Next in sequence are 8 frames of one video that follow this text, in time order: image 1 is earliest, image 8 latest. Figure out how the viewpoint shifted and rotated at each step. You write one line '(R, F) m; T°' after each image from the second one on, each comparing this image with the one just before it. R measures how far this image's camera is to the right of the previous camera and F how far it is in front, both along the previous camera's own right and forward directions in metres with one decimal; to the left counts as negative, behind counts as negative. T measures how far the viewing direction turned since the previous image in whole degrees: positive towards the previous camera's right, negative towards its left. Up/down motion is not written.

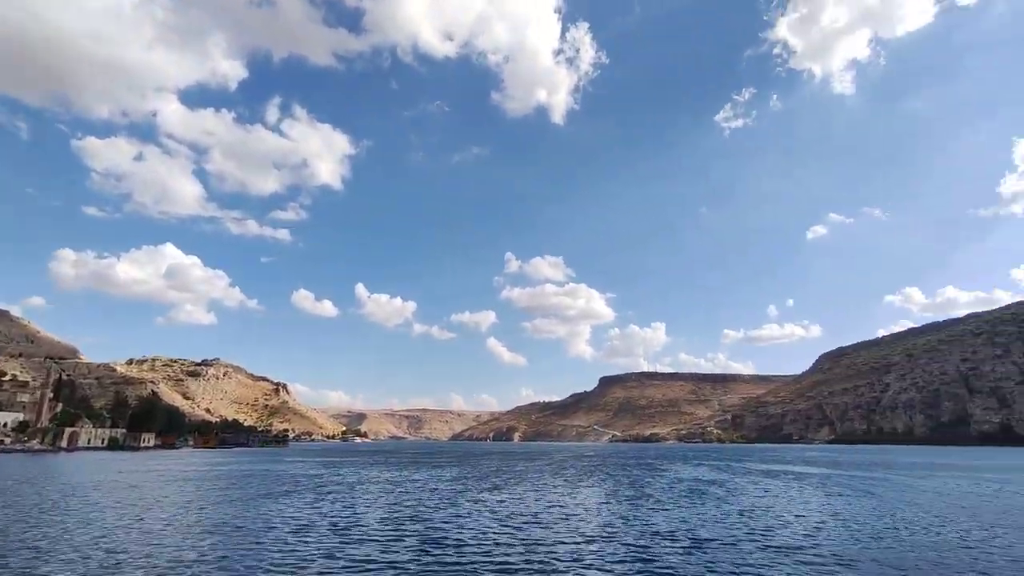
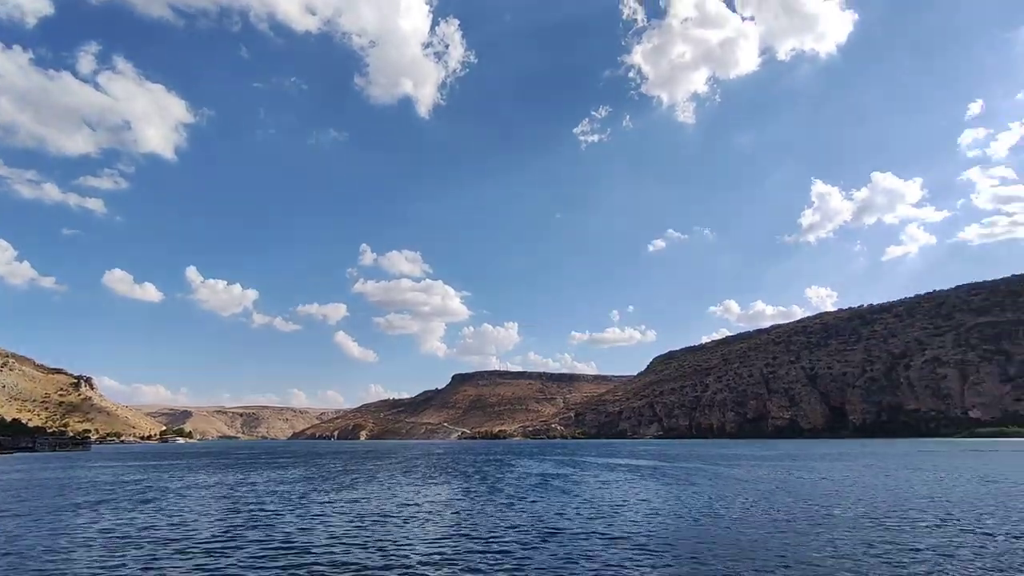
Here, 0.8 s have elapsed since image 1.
(-0.4, +0.5) m; +14°
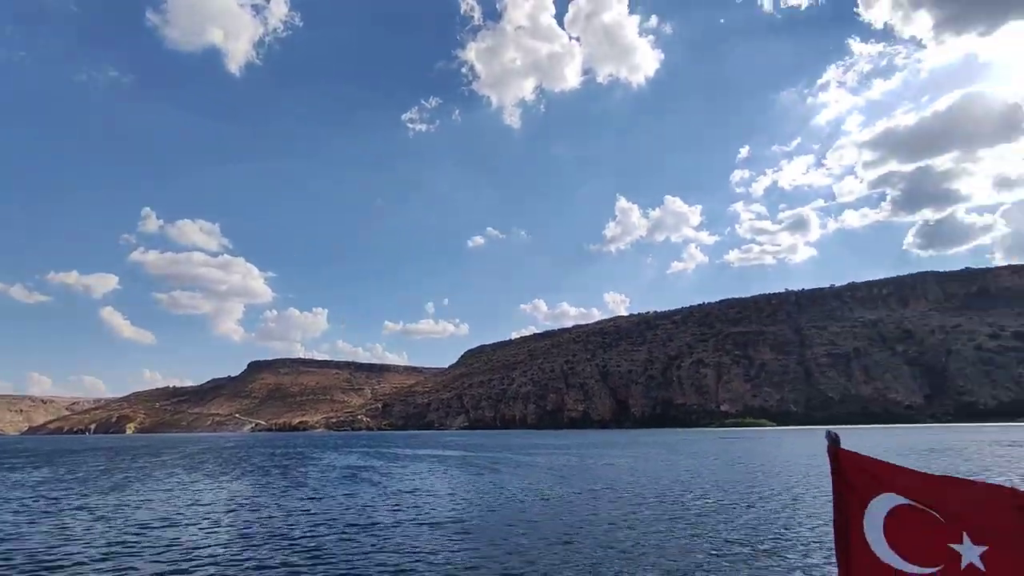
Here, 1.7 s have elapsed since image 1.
(-1.1, +0.9) m; +19°
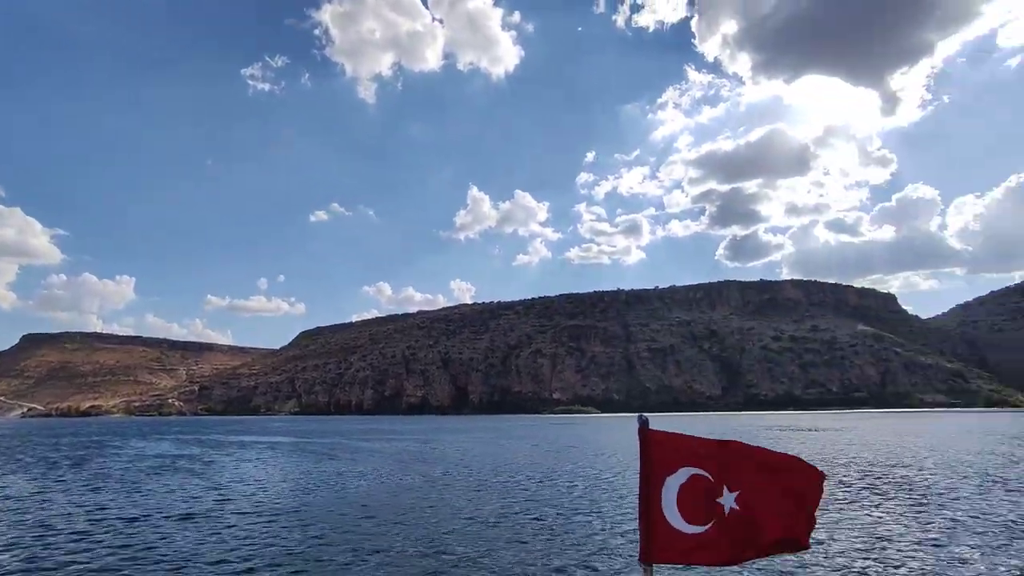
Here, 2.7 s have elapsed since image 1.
(-0.7, +0.6) m; +15°
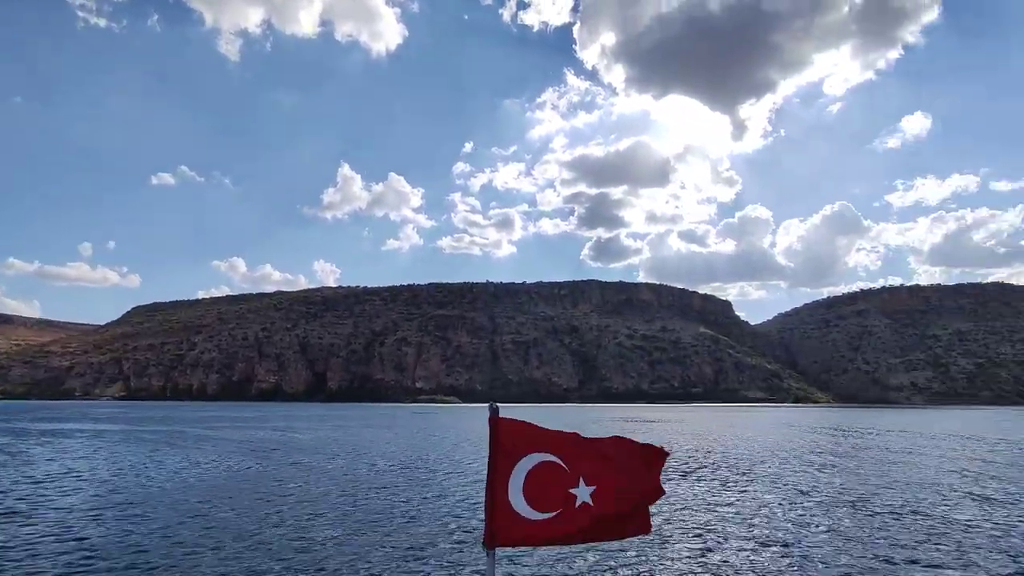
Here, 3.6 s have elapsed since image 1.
(+0.2, +0.4) m; +13°
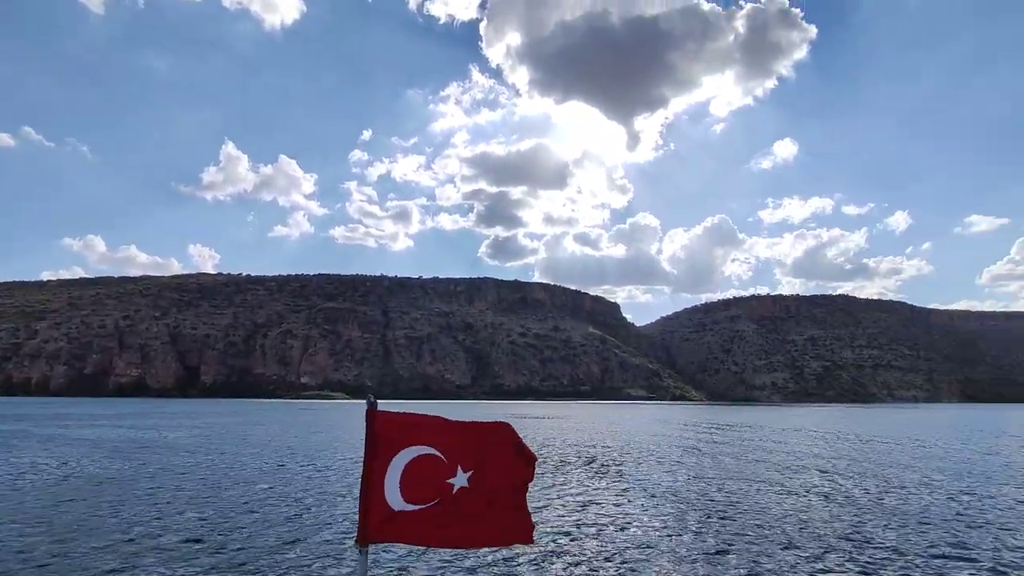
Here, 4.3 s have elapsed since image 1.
(+0.2, +0.5) m; +10°
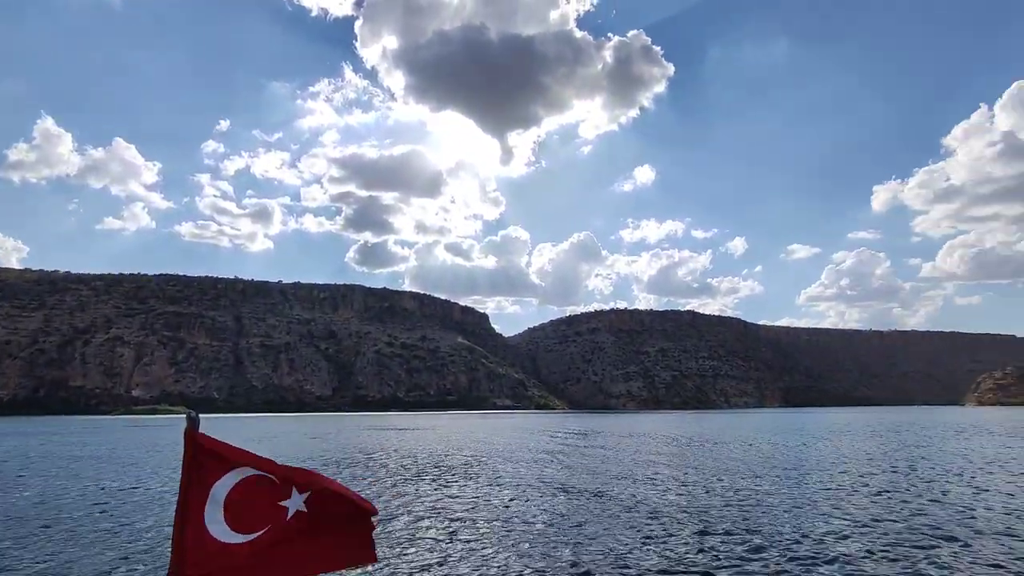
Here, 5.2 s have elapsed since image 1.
(+0.1, +0.8) m; +13°
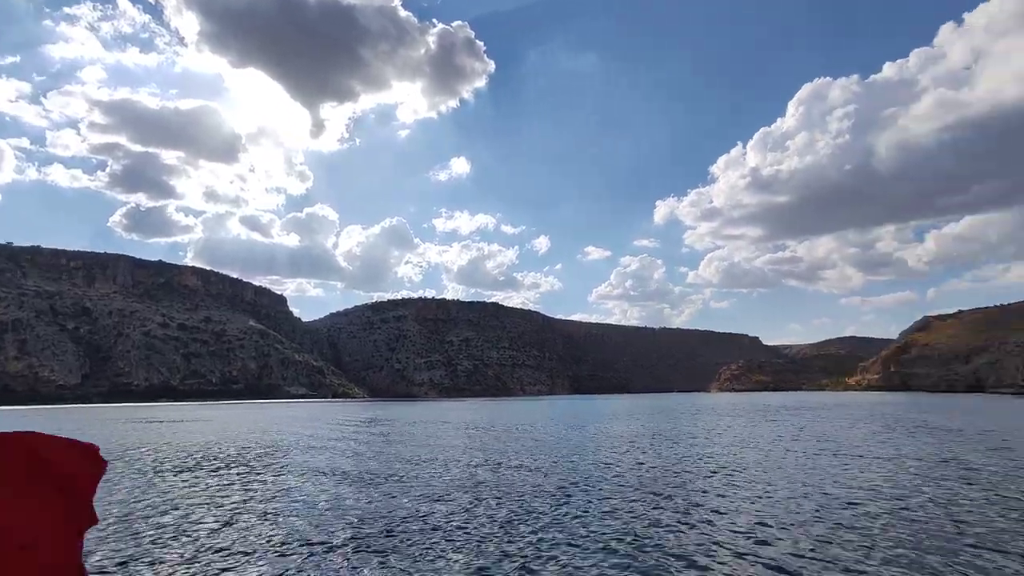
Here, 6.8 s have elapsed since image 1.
(+0.5, +2.5) m; +19°
